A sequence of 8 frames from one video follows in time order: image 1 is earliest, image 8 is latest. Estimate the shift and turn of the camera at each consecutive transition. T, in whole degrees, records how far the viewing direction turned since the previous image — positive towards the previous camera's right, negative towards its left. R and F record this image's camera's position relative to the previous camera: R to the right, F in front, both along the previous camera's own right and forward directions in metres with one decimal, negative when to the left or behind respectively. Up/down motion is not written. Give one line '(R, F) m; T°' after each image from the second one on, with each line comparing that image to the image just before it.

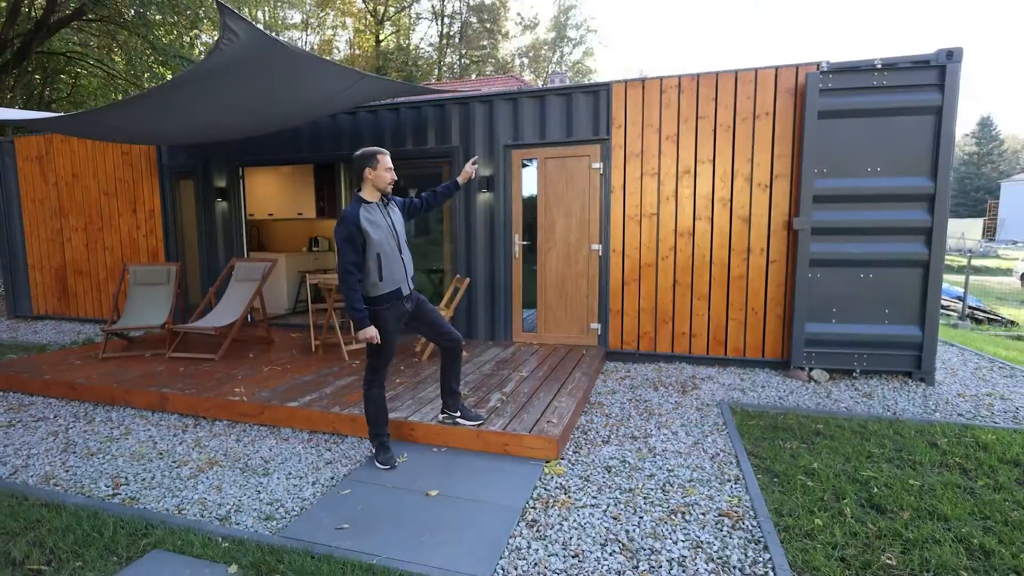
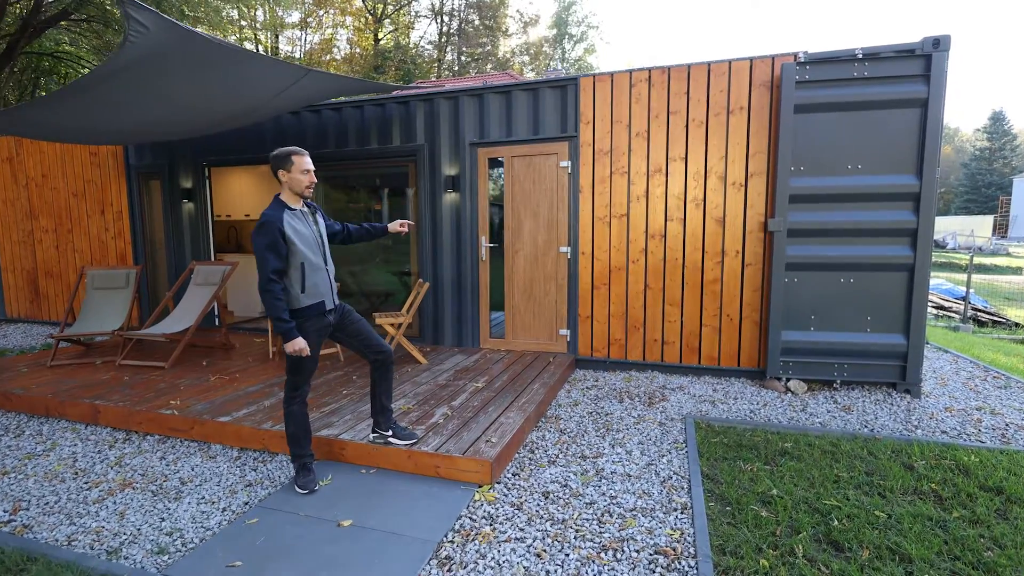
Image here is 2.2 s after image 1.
(+0.4, +0.2) m; -1°
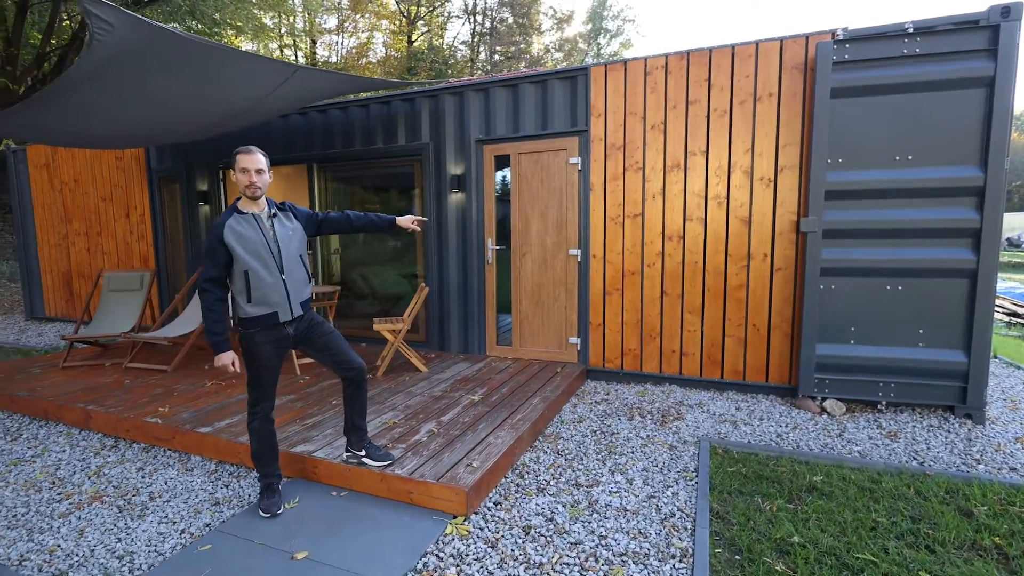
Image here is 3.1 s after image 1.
(+0.3, +0.3) m; -4°
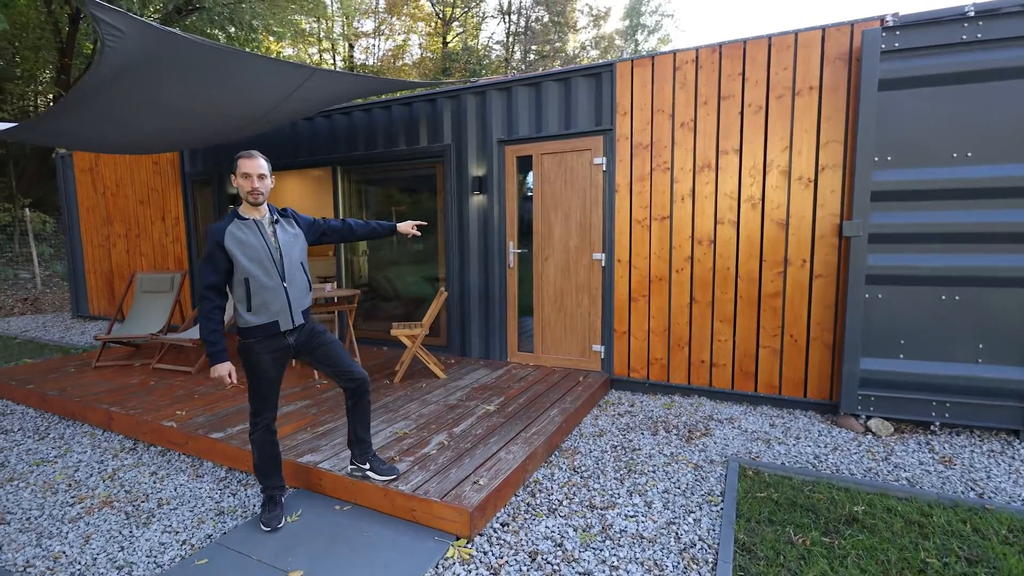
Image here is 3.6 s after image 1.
(+0.1, +0.1) m; -4°
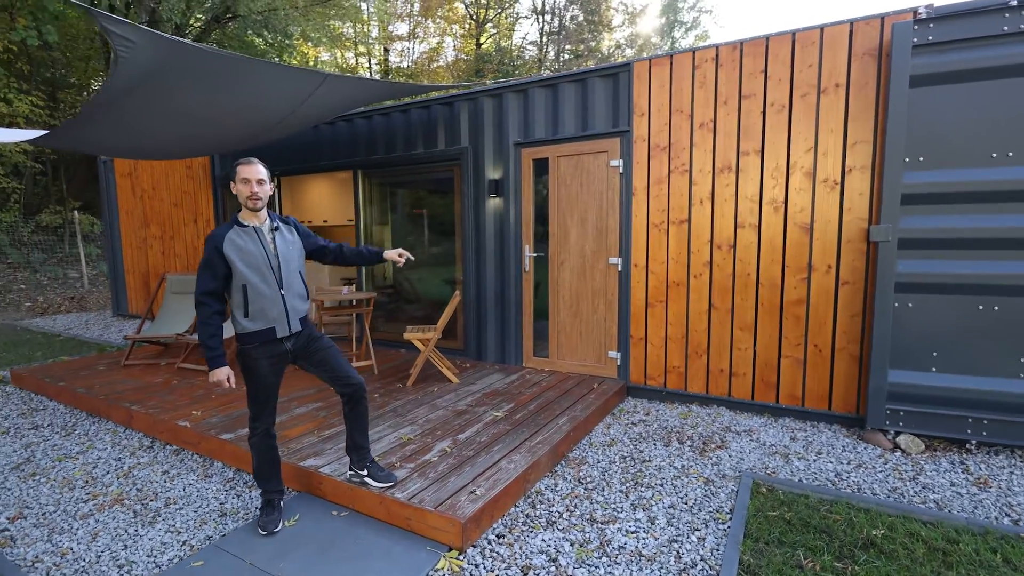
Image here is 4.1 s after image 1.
(+0.1, +0.1) m; -4°
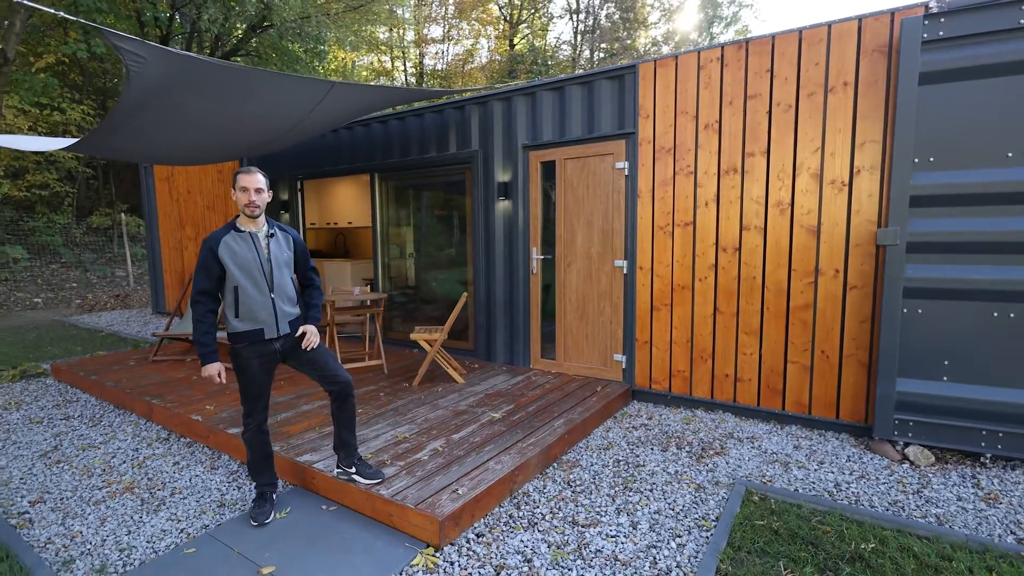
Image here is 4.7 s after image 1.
(+0.2, 0.0) m; -4°
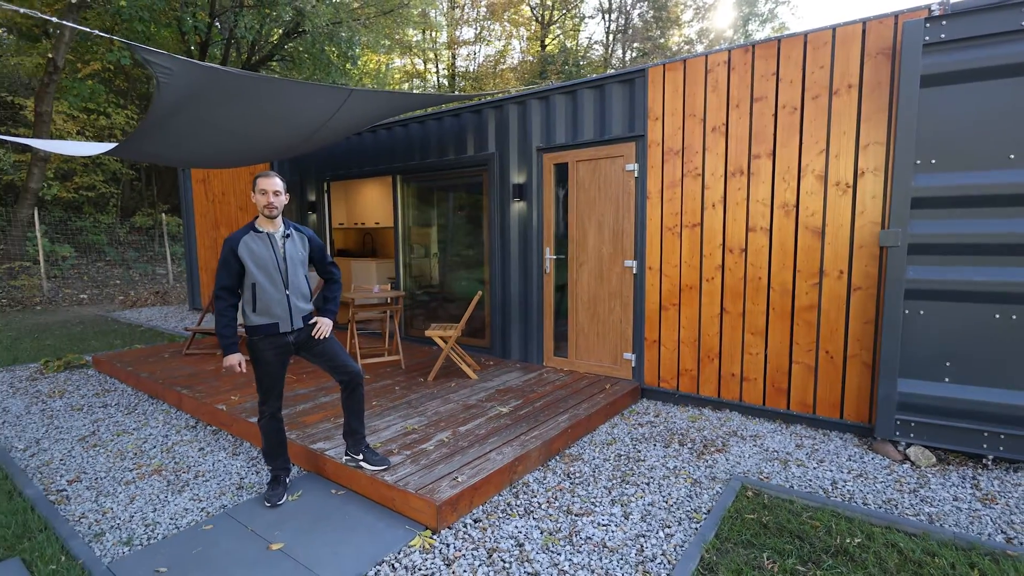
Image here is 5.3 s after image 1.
(+0.1, -0.1) m; -3°
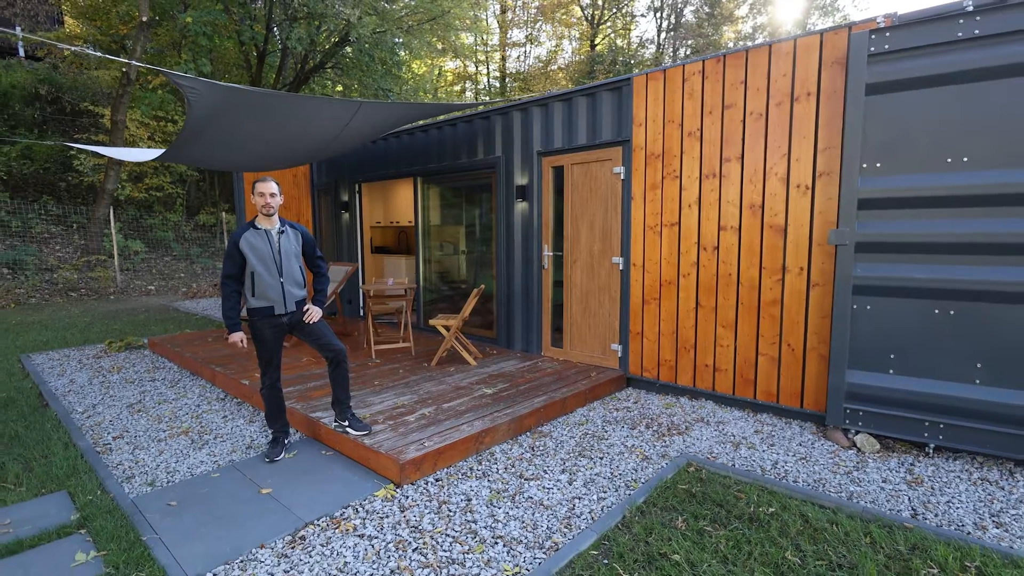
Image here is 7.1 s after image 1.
(+0.4, -0.3) m; -5°
